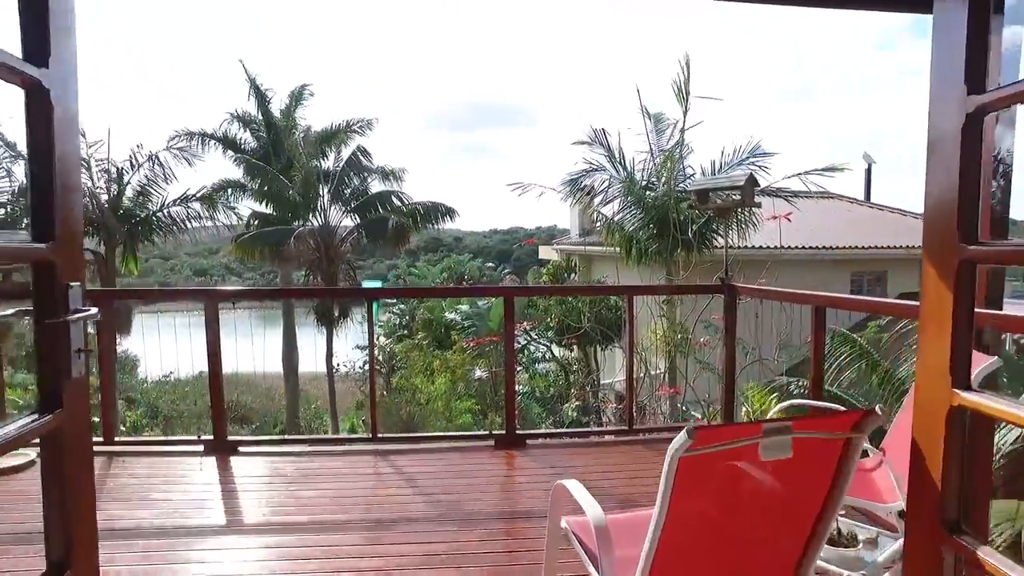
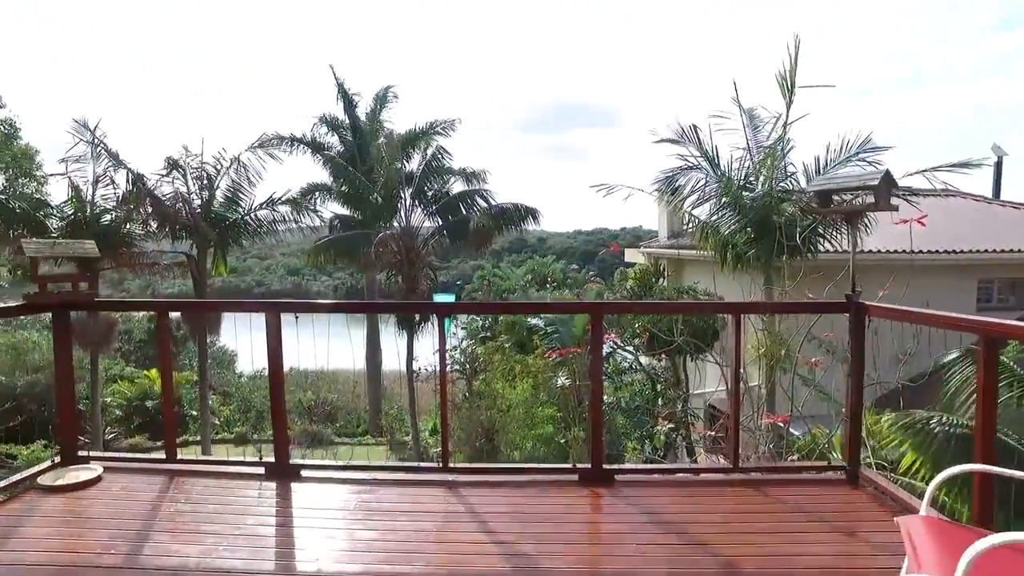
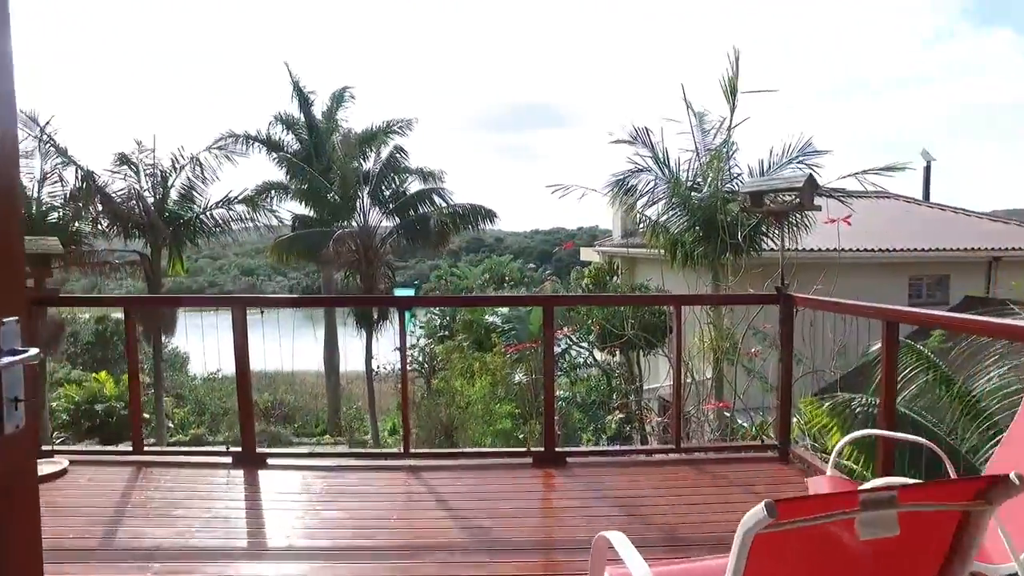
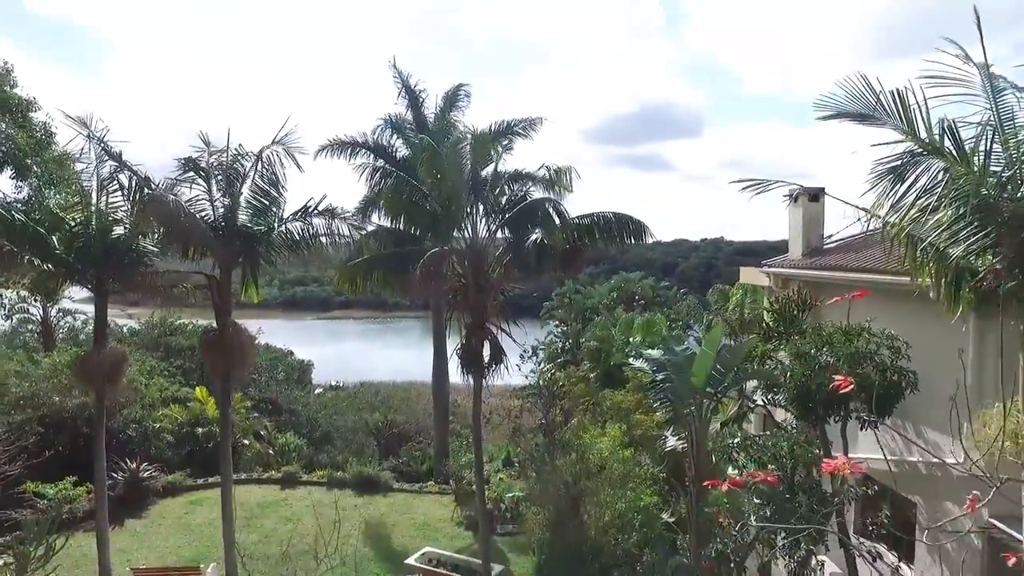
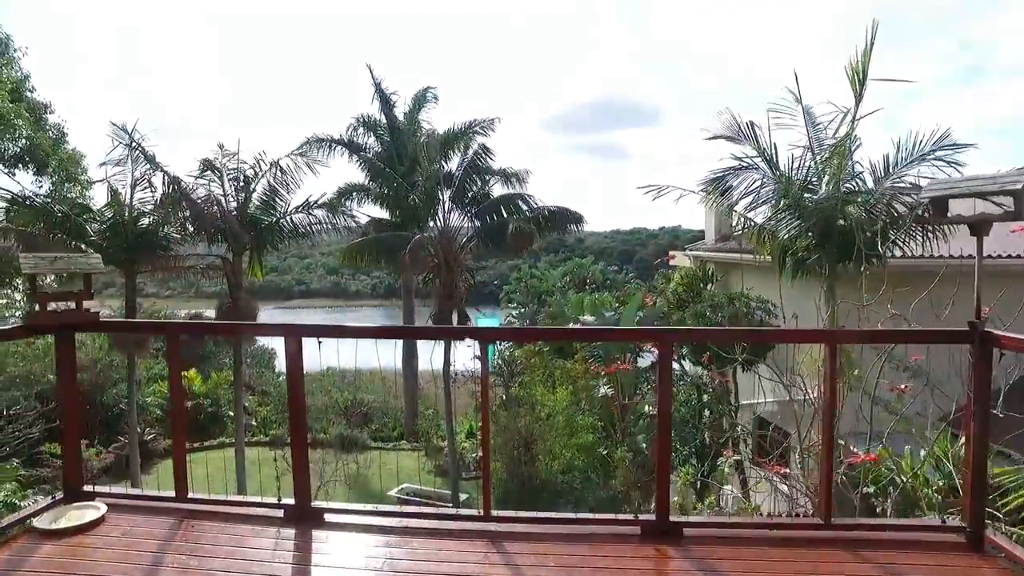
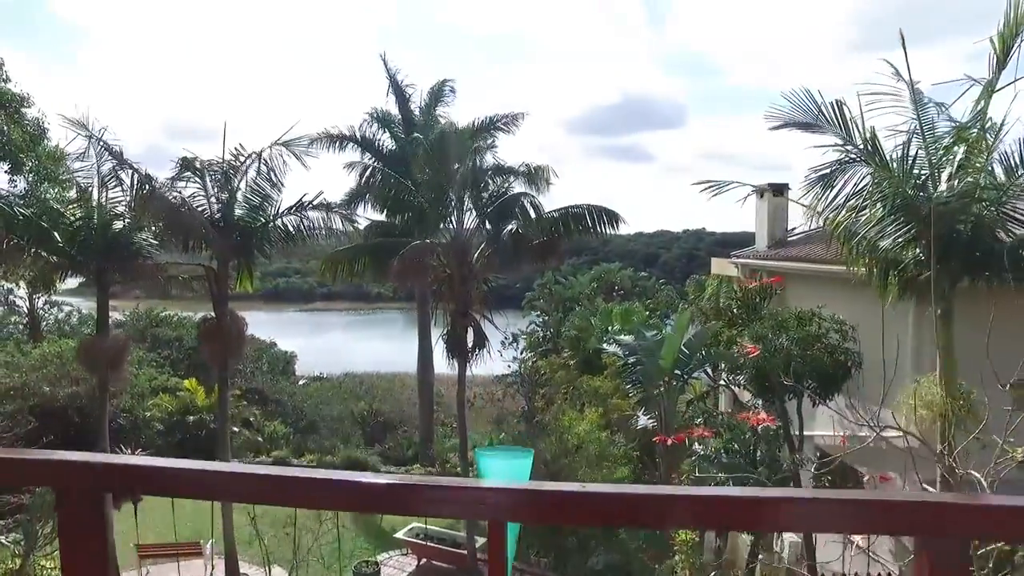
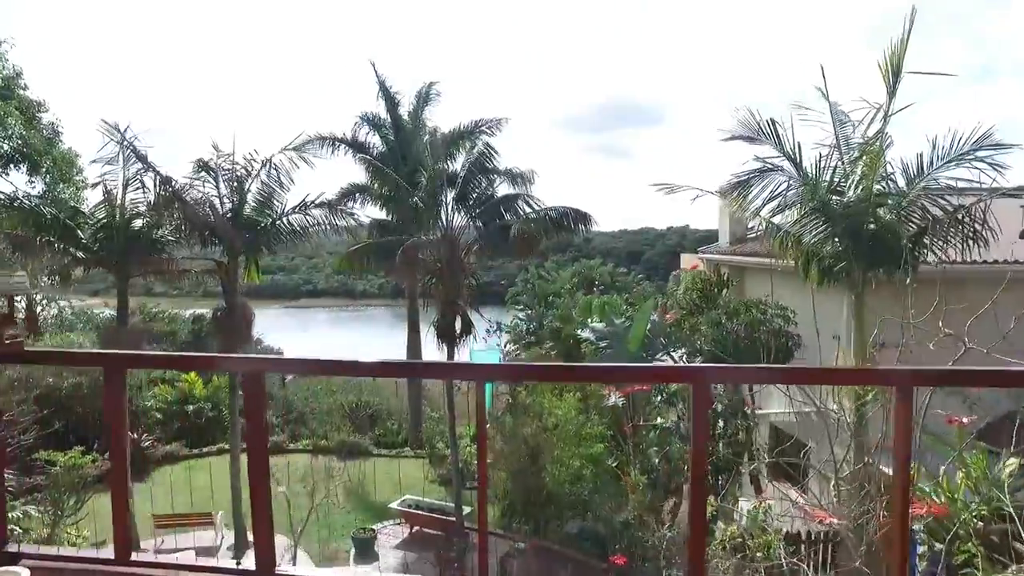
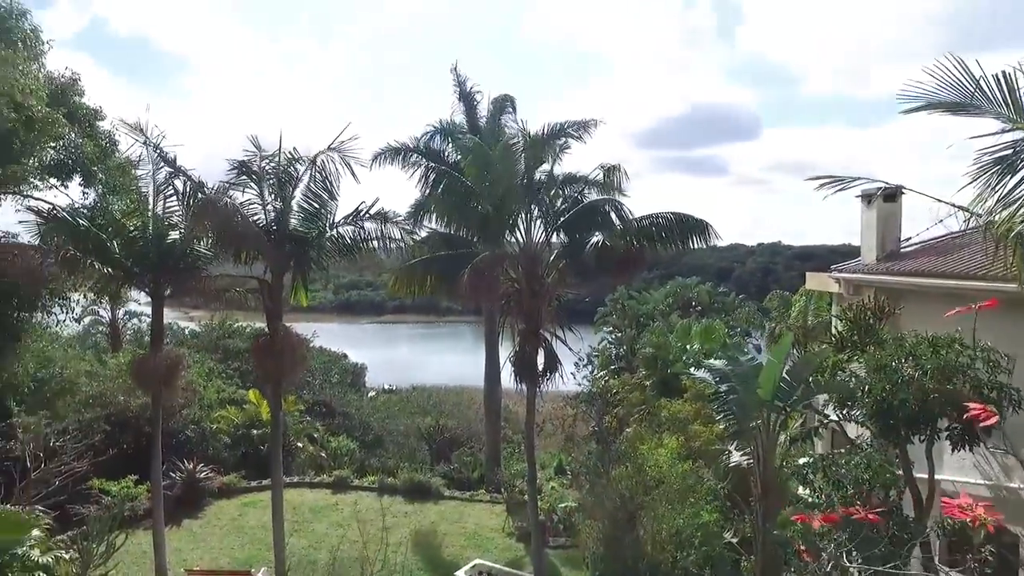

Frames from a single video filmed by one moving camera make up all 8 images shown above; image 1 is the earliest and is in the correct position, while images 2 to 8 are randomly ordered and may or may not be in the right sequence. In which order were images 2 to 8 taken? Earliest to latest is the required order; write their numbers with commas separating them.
3, 2, 5, 7, 6, 4, 8
